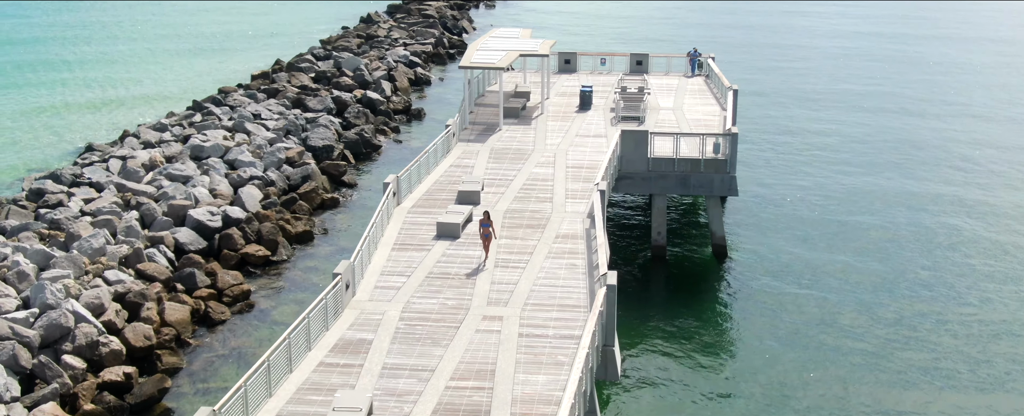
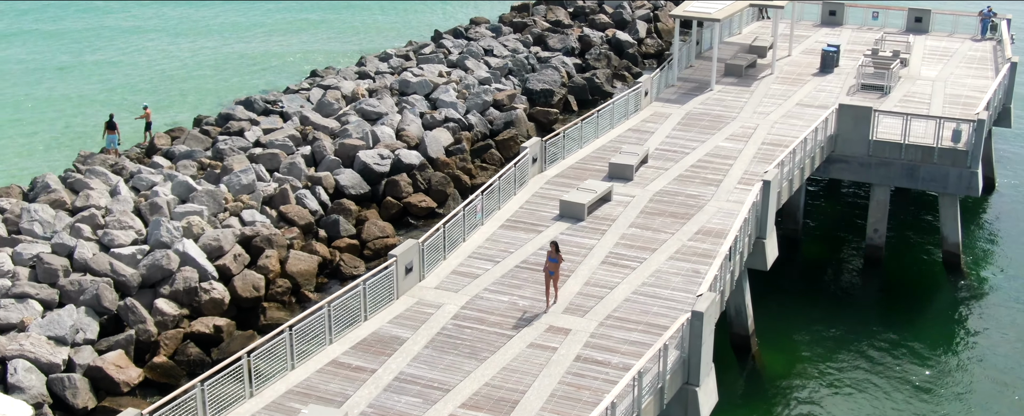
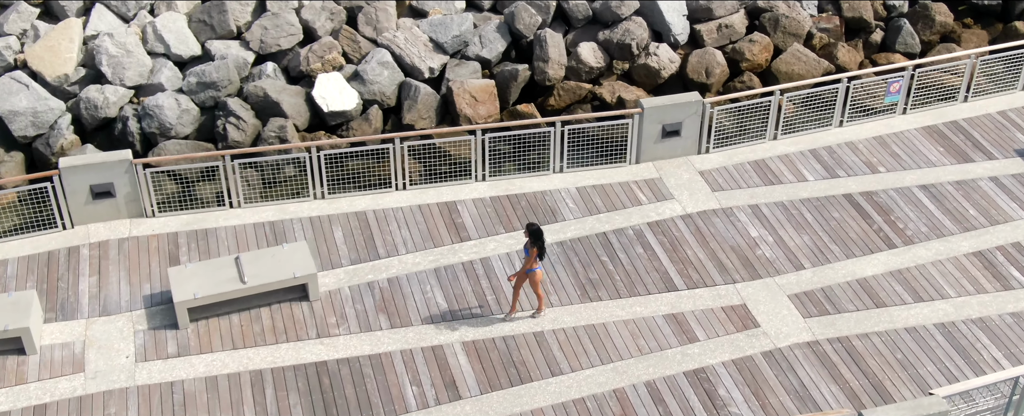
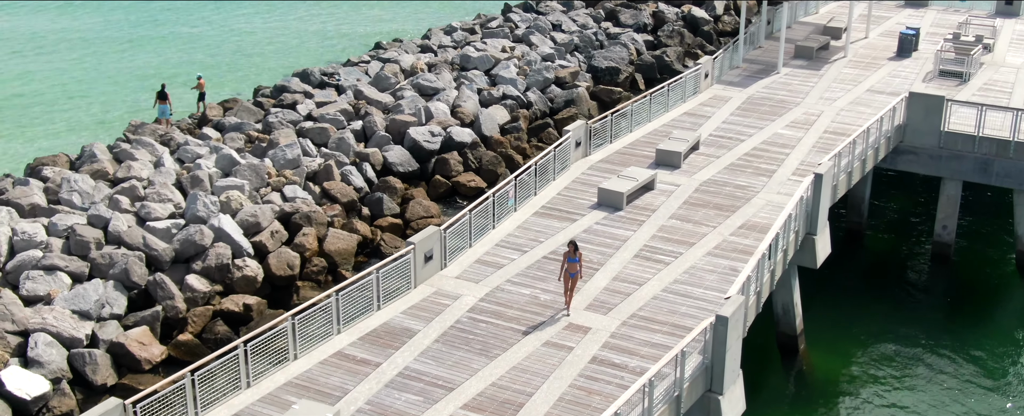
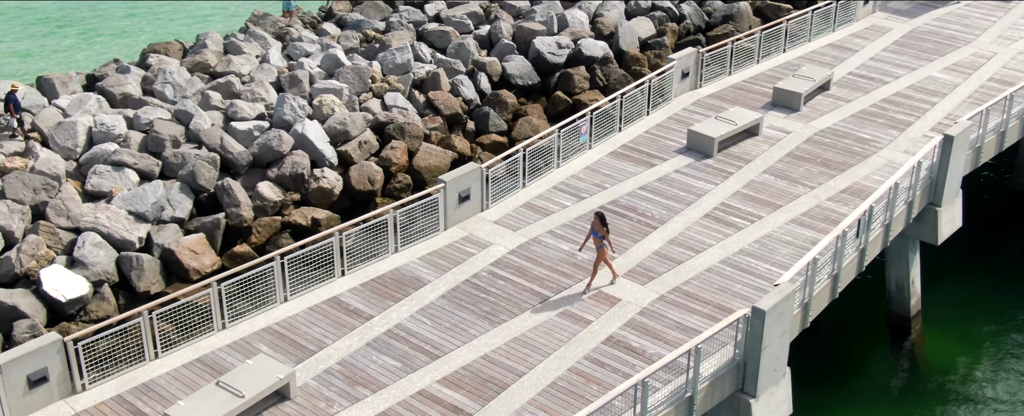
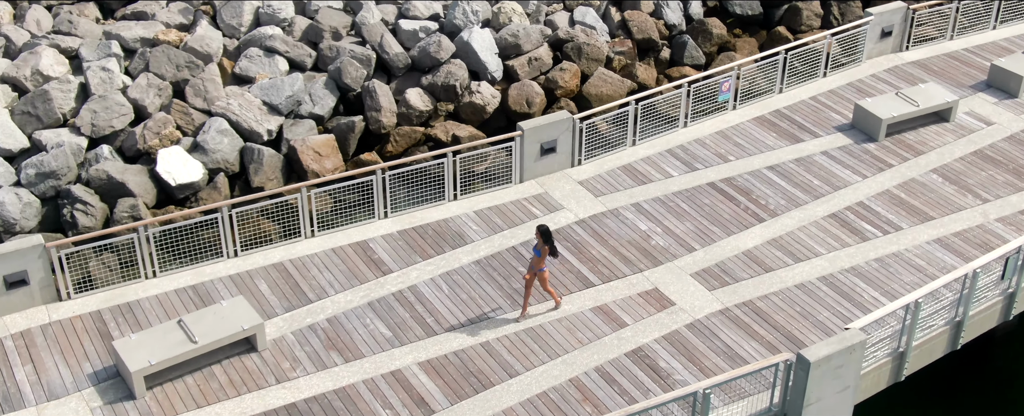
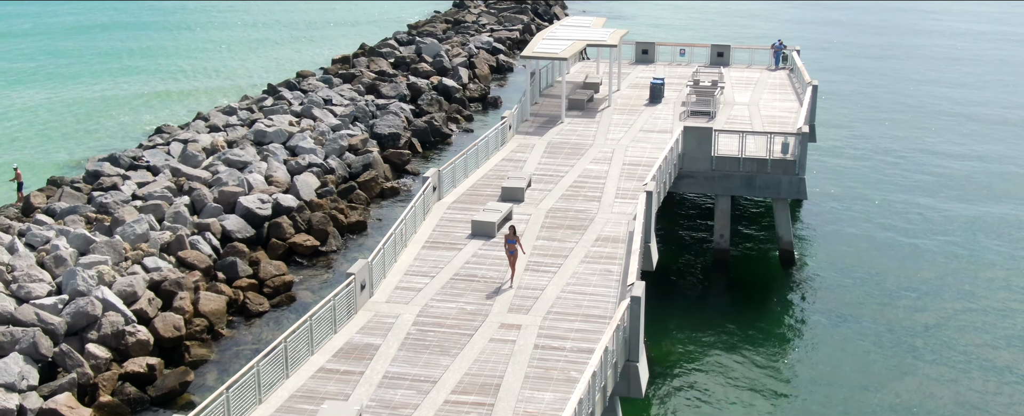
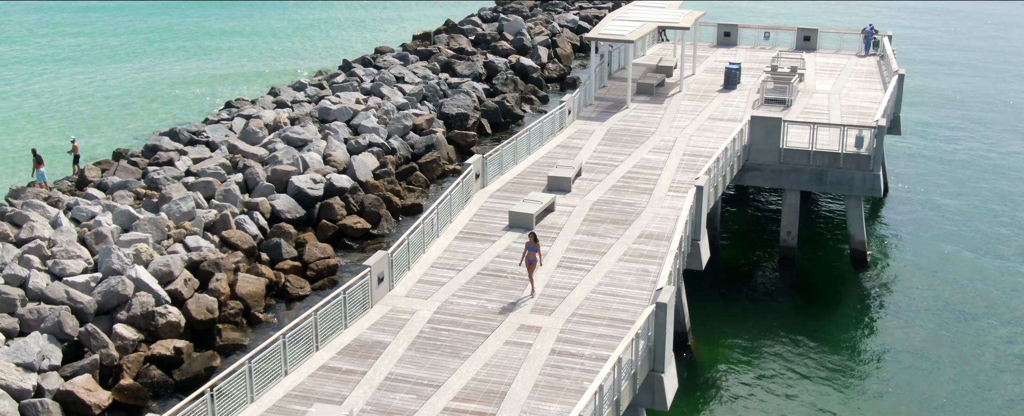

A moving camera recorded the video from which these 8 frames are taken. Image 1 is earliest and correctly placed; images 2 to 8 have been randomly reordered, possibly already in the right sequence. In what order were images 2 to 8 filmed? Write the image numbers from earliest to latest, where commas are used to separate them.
7, 8, 2, 4, 5, 6, 3
